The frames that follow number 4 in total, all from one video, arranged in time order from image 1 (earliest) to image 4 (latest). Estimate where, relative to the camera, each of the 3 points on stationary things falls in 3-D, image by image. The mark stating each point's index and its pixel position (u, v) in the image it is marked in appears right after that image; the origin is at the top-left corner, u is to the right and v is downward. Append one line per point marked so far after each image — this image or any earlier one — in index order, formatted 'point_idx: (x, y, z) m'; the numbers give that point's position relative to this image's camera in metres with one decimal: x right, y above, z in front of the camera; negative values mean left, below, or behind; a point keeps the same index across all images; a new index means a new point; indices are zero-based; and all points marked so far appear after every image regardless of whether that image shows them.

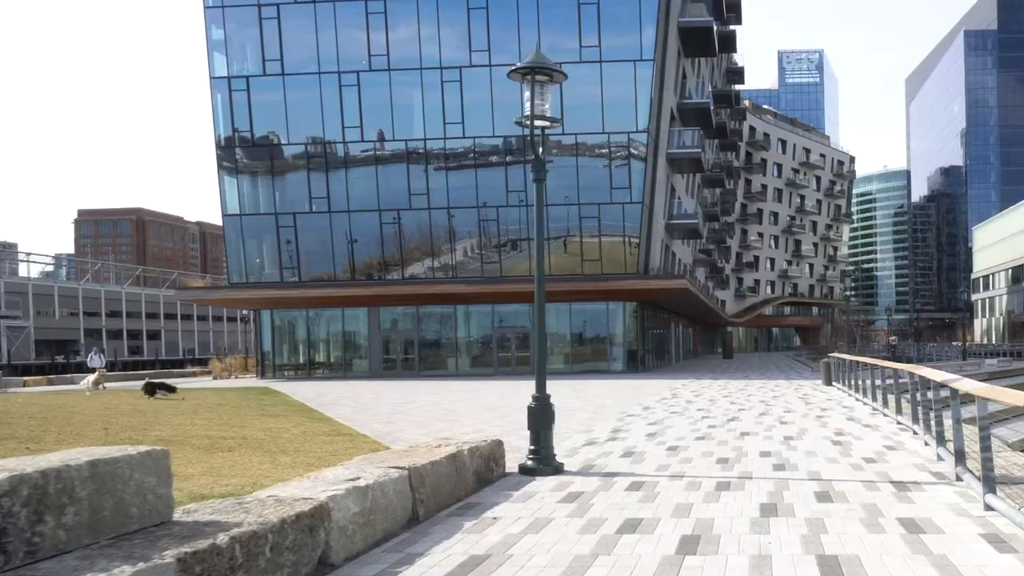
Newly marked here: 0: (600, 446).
0: (+1.2, -2.1, +11.3) m
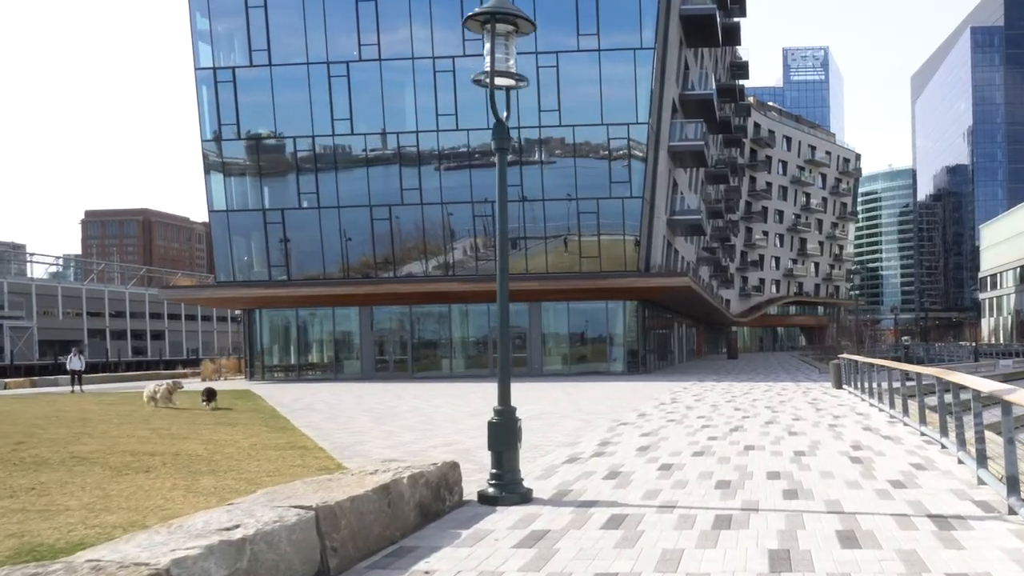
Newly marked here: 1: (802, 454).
0: (+0.8, -2.1, +9.8) m
1: (+3.6, -2.0, +10.2) m
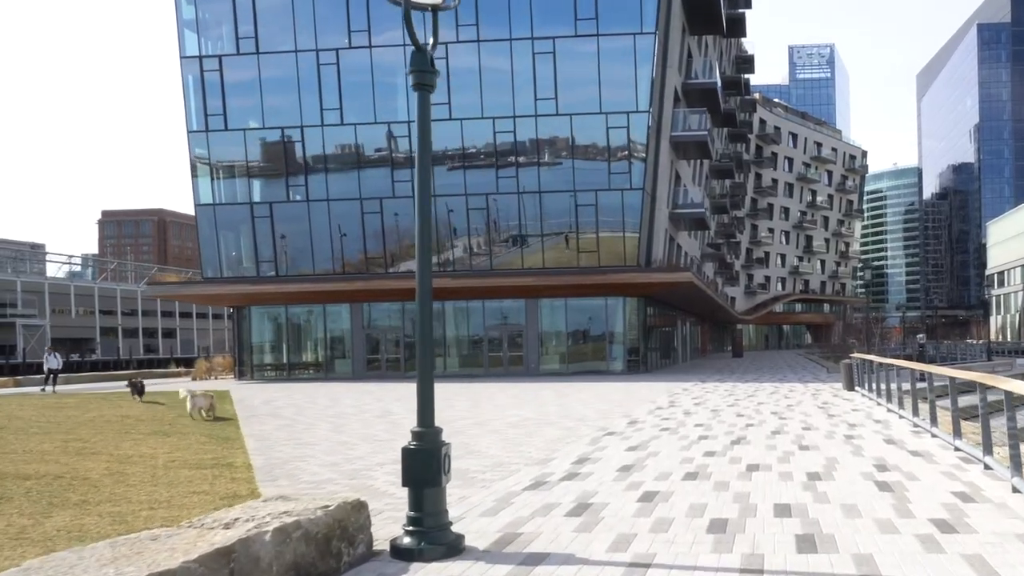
0: (+0.3, -1.9, +8.0) m
1: (+3.1, -1.9, +8.4) m
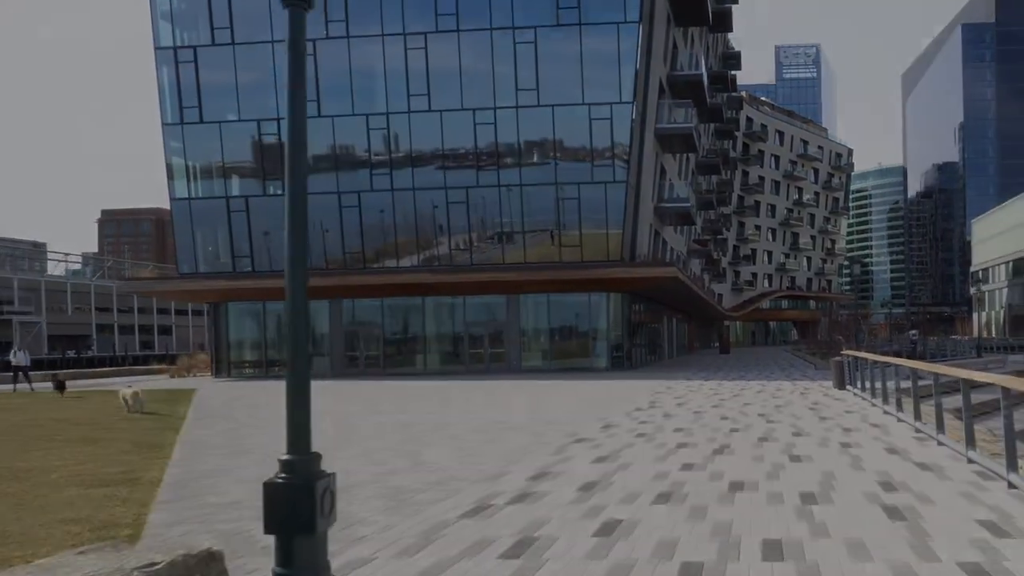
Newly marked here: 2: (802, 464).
0: (-0.2, -1.8, +6.6) m
1: (+2.5, -1.8, +7.0) m
2: (+3.2, -1.9, +9.2) m
